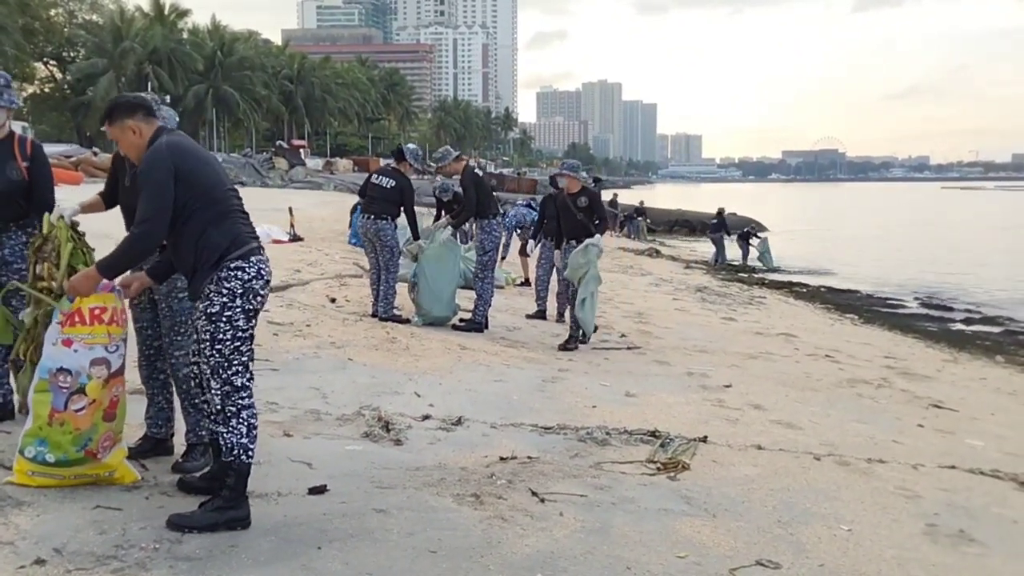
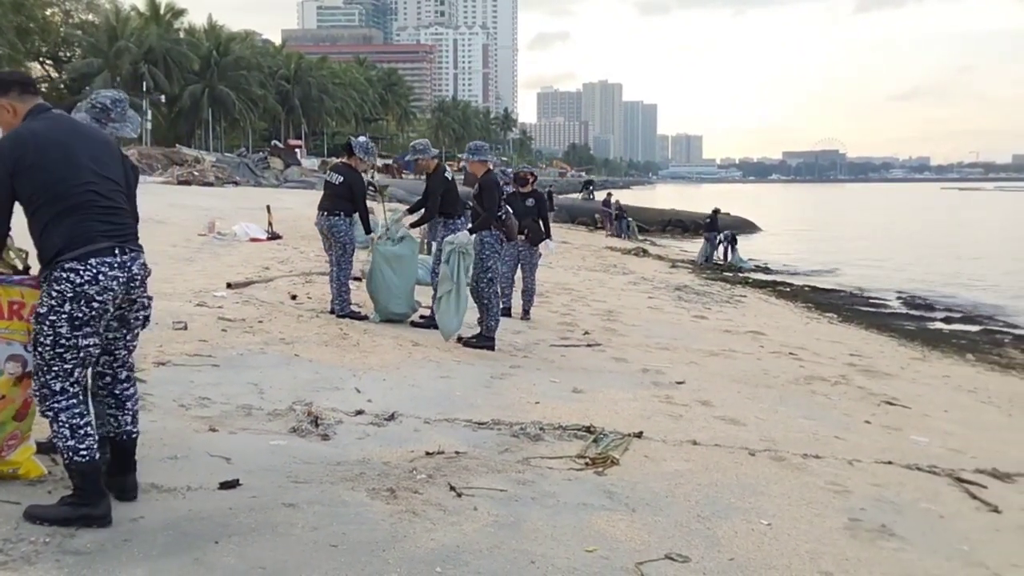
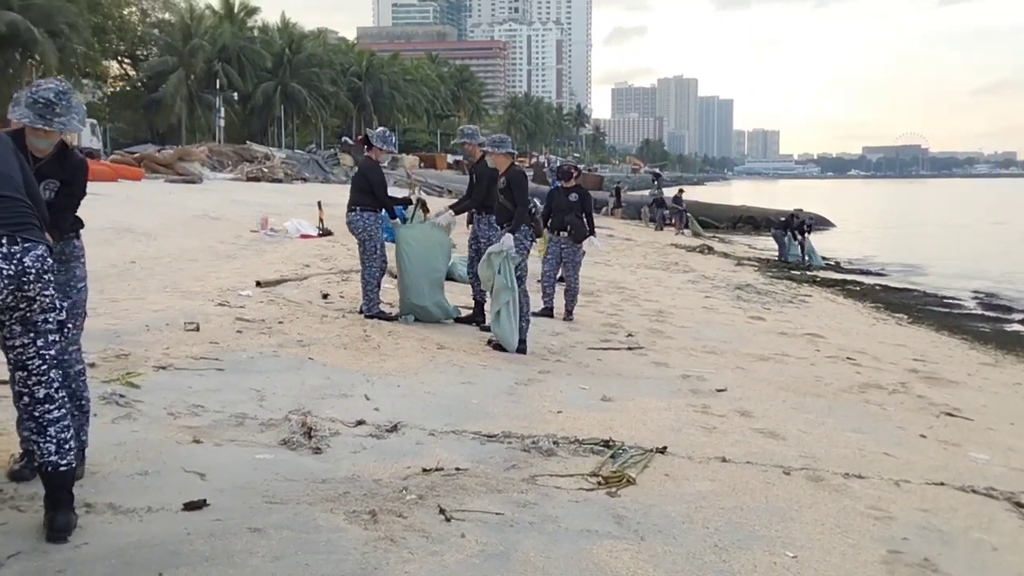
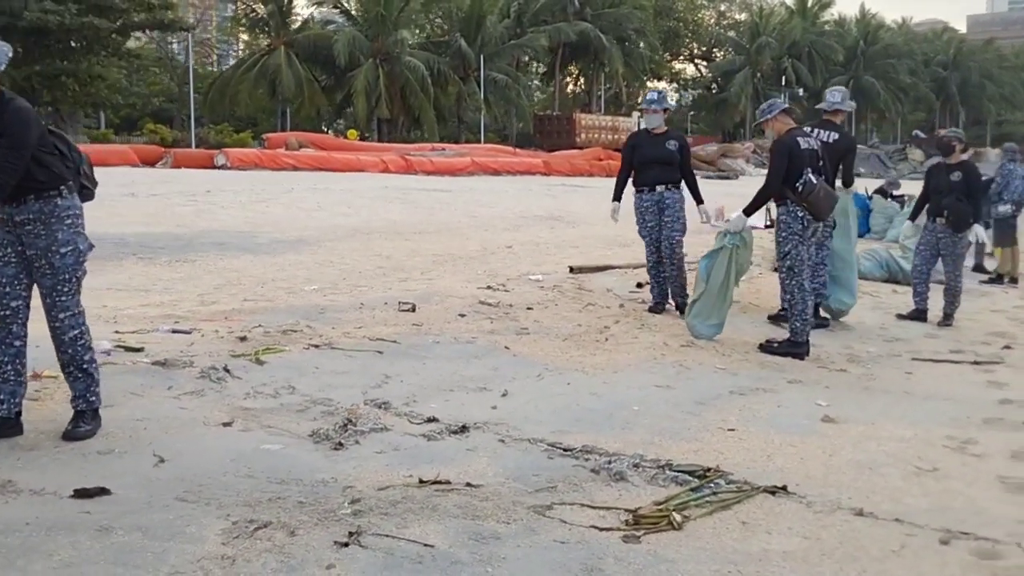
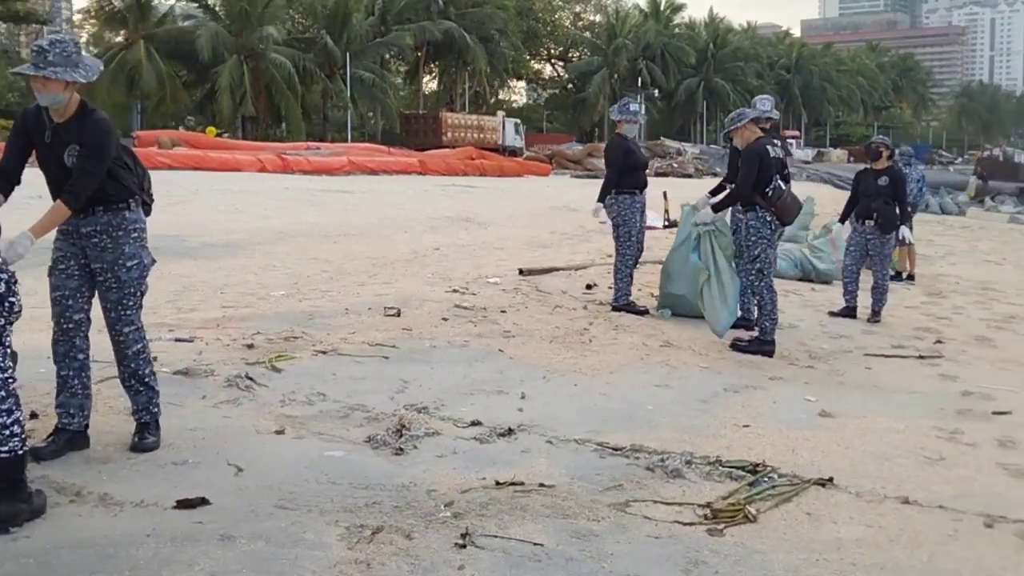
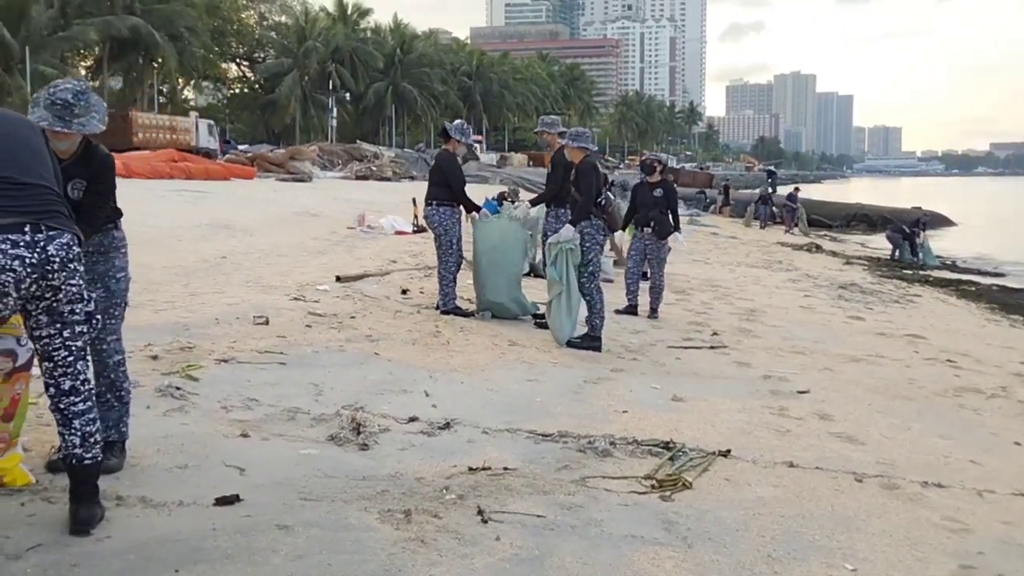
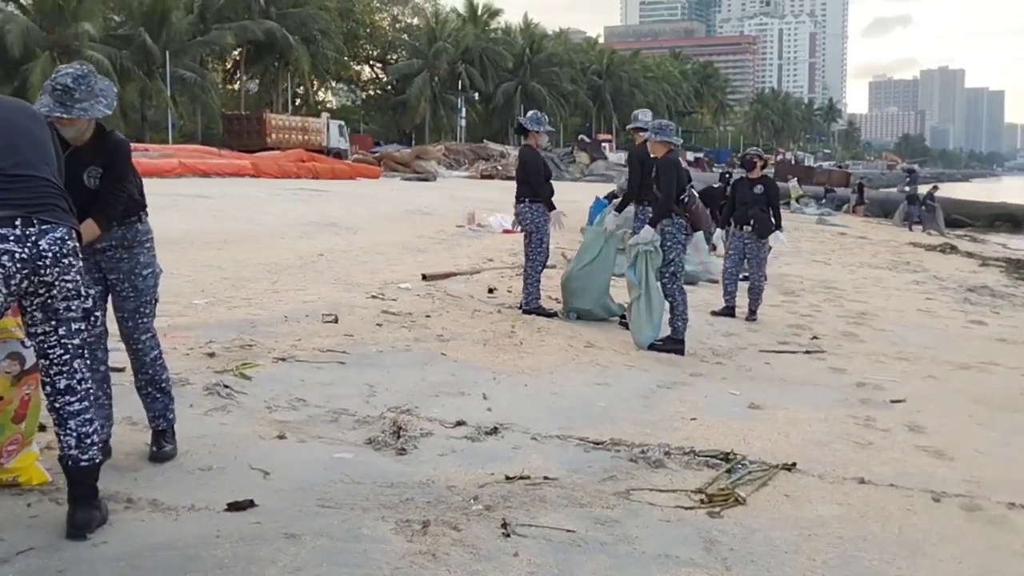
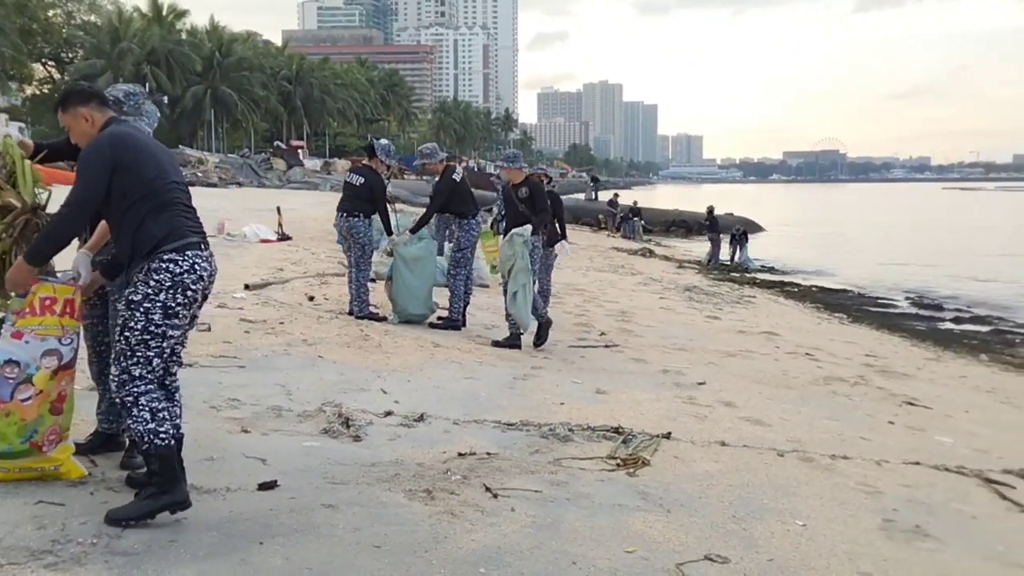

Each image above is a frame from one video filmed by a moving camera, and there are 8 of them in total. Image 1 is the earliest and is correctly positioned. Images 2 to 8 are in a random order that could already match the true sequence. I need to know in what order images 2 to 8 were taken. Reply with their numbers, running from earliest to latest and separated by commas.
8, 2, 3, 6, 7, 5, 4
